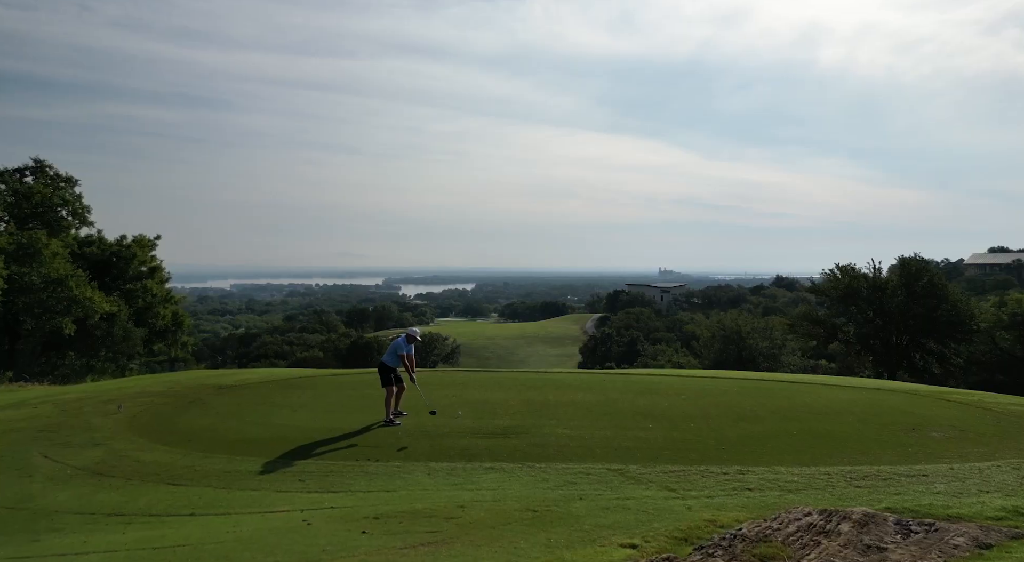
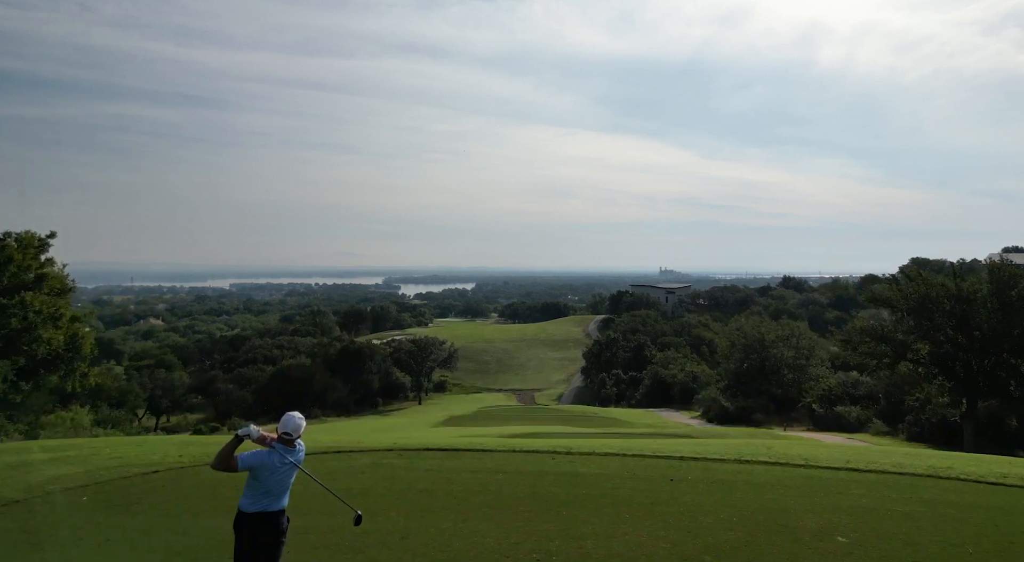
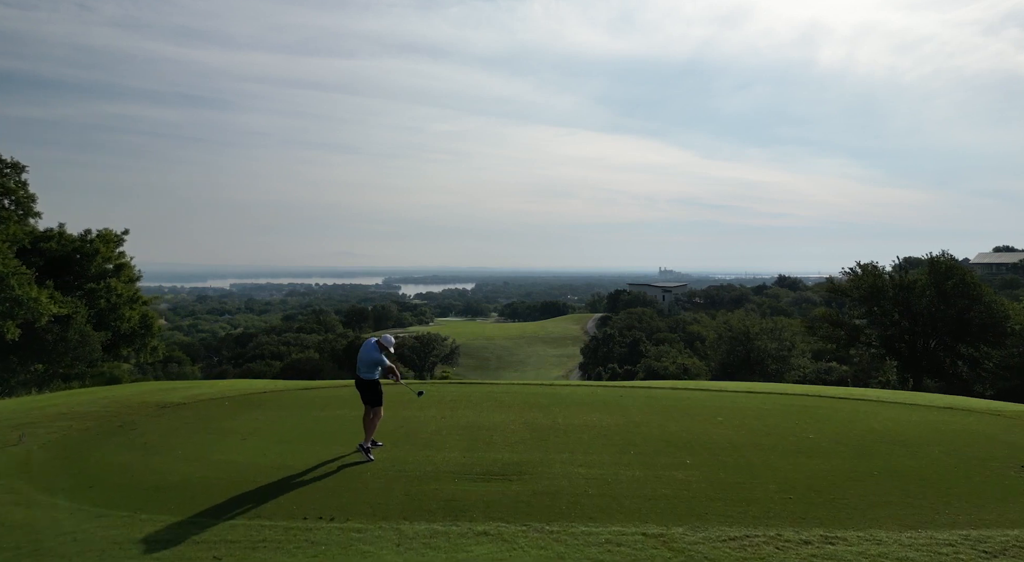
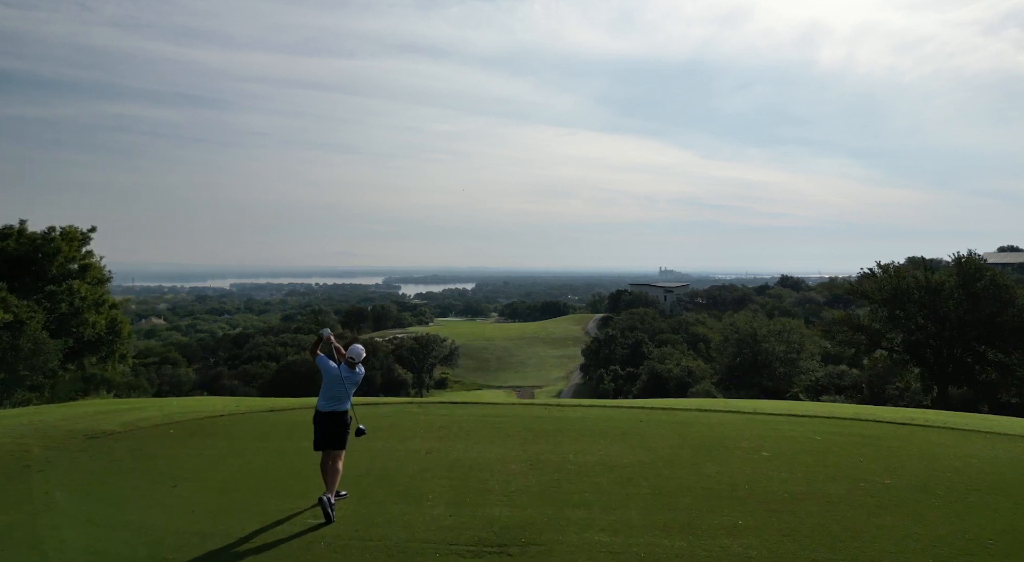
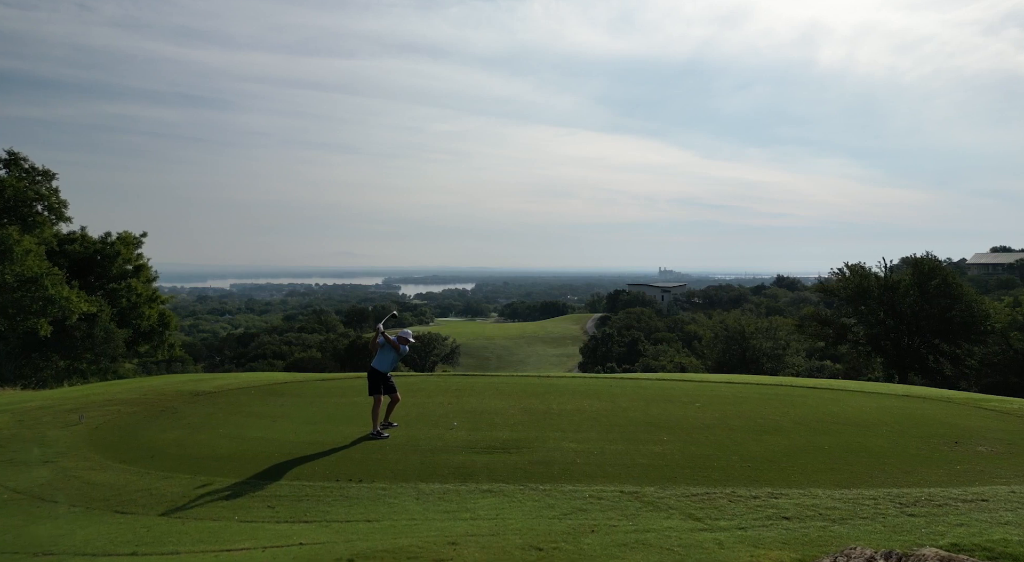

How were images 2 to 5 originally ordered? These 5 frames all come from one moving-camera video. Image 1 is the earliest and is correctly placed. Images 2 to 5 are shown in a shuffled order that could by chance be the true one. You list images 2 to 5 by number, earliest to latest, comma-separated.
5, 3, 4, 2
